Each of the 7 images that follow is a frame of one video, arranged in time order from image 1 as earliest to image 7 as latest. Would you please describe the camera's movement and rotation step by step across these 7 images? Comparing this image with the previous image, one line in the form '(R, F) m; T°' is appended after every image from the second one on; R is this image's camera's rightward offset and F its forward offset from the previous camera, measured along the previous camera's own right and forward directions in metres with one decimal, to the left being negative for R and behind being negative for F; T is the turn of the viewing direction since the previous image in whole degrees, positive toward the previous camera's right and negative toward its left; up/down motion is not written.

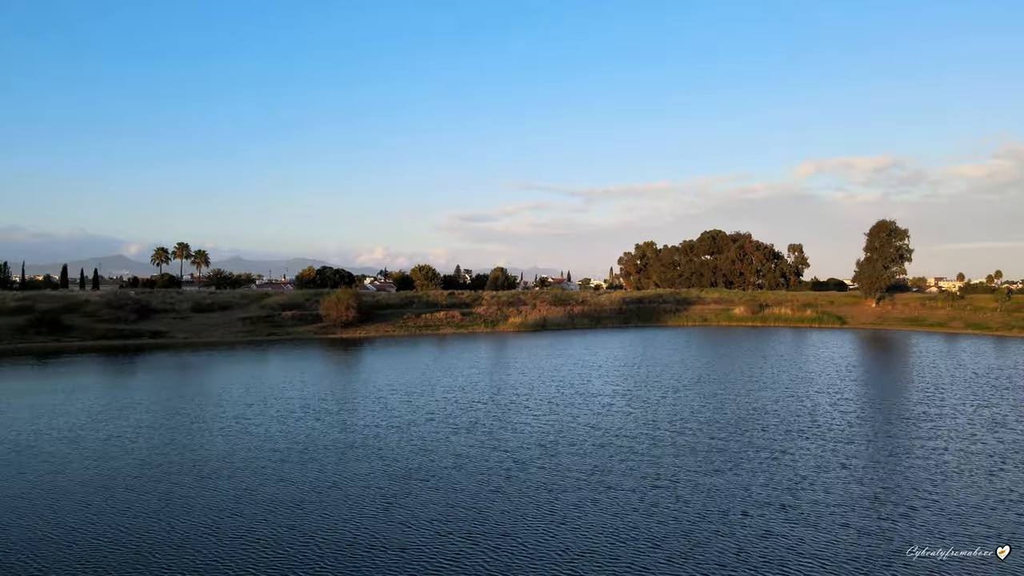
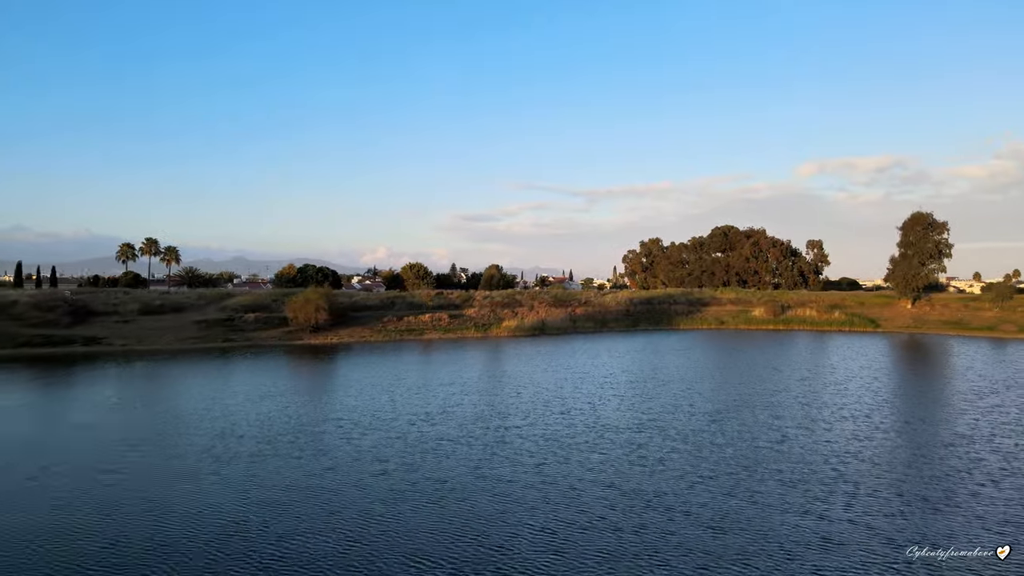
(+0.5, +7.7) m; 0°
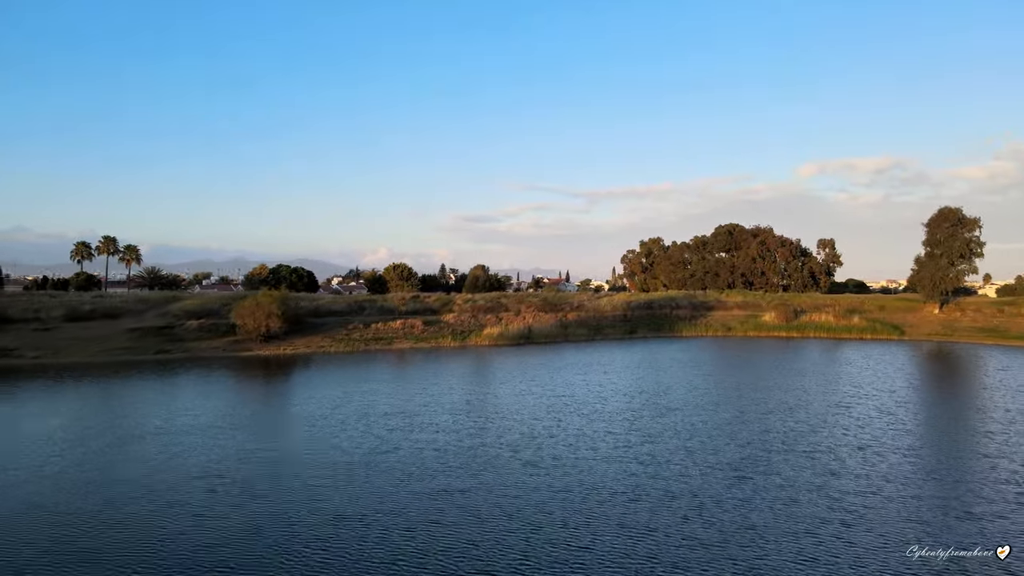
(+1.4, +6.8) m; 0°
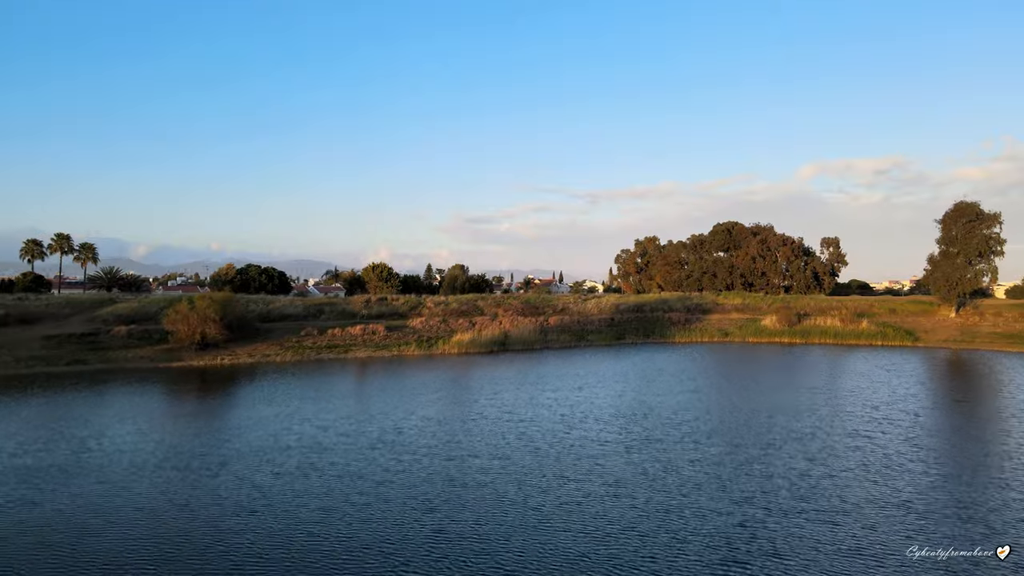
(+1.9, +5.3) m; 0°
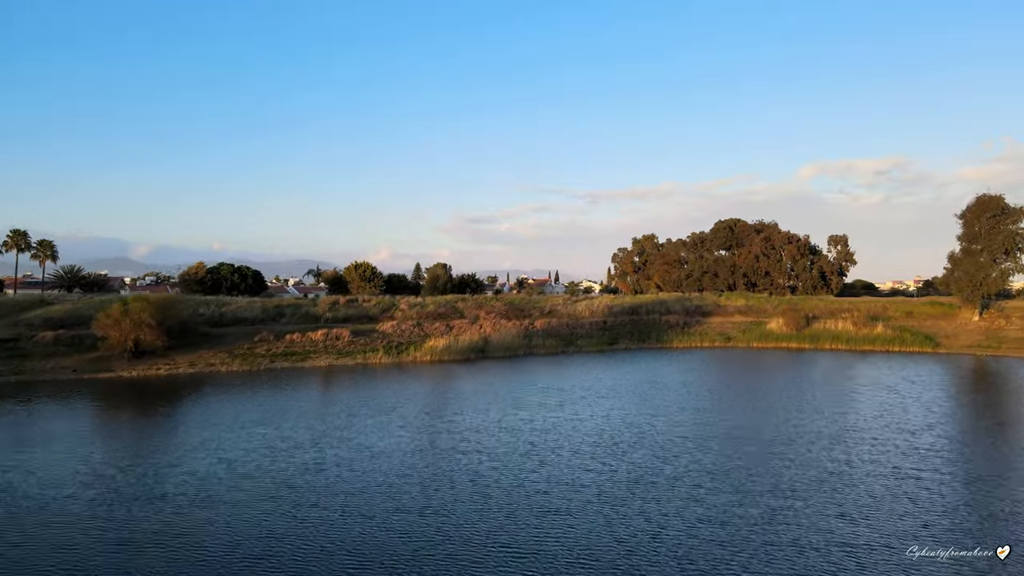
(+1.3, +4.9) m; 0°
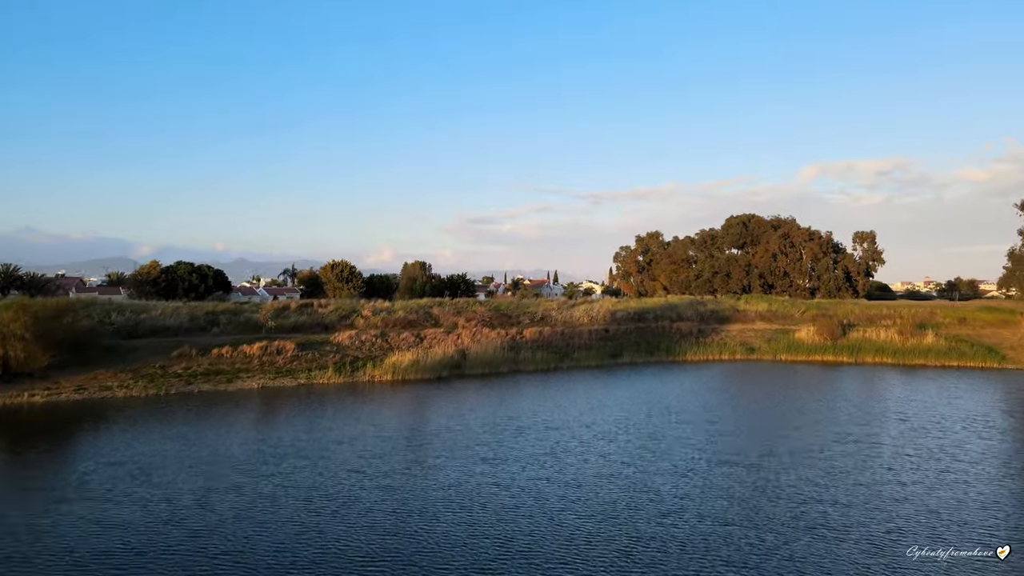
(+1.0, +8.1) m; 0°
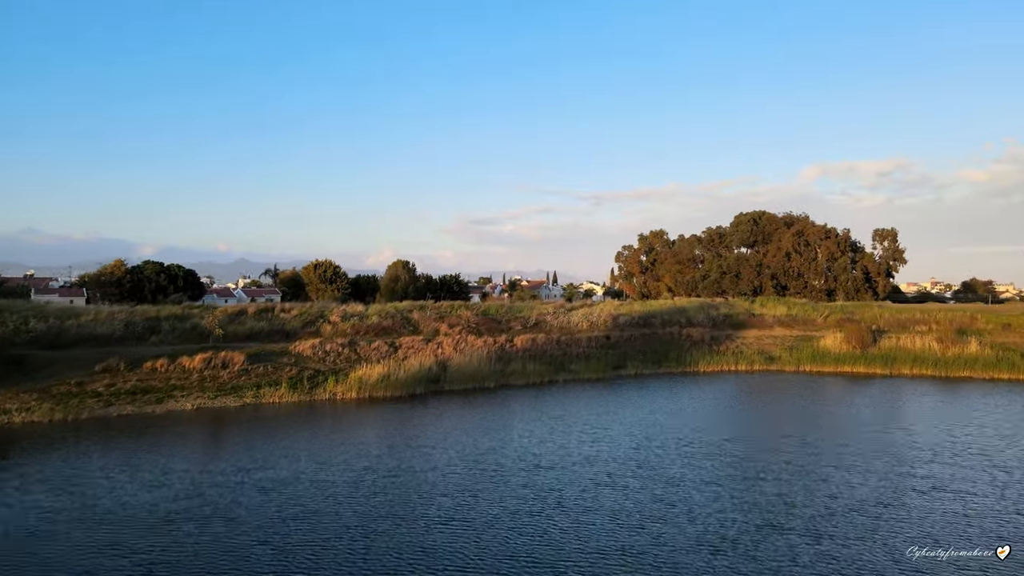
(+0.6, +5.2) m; 0°
